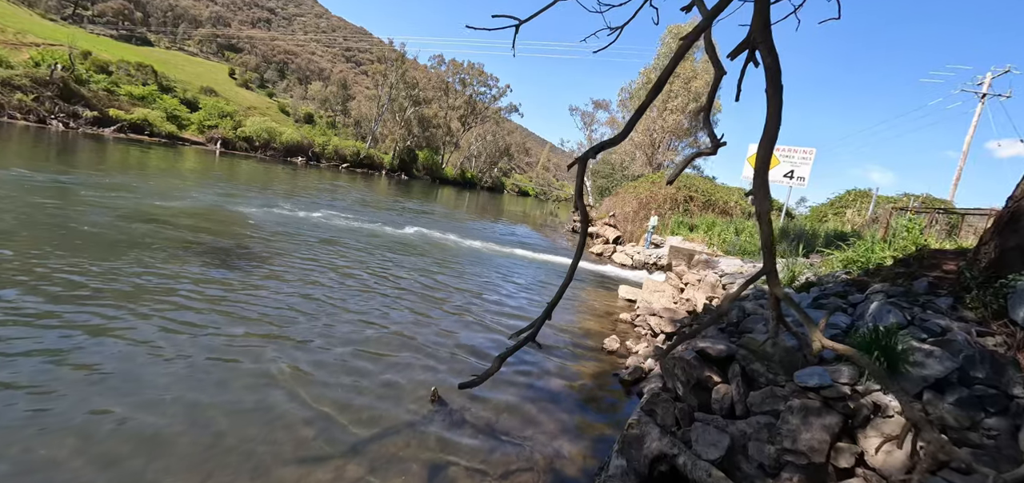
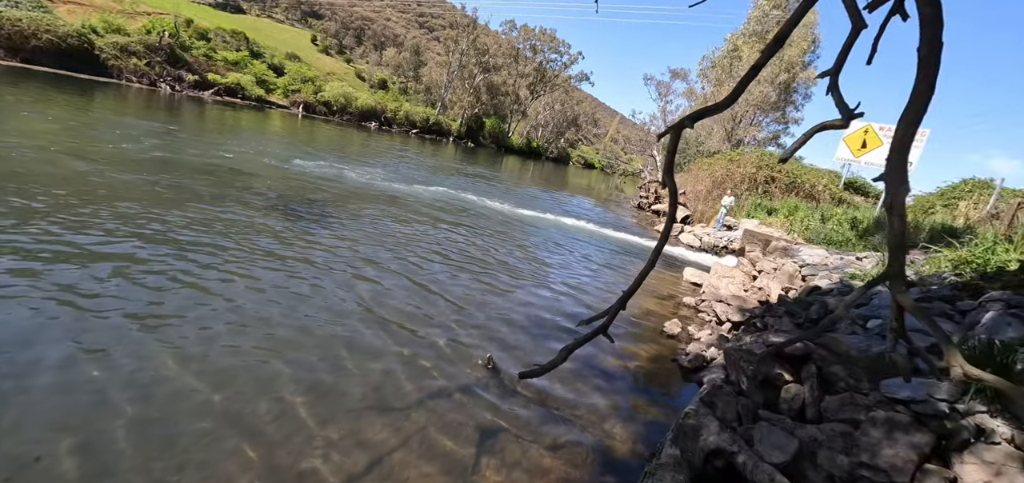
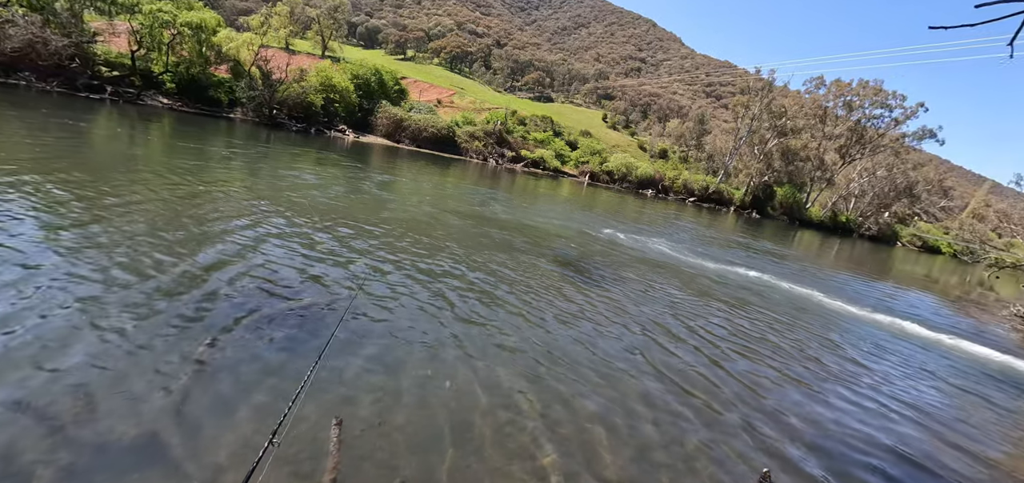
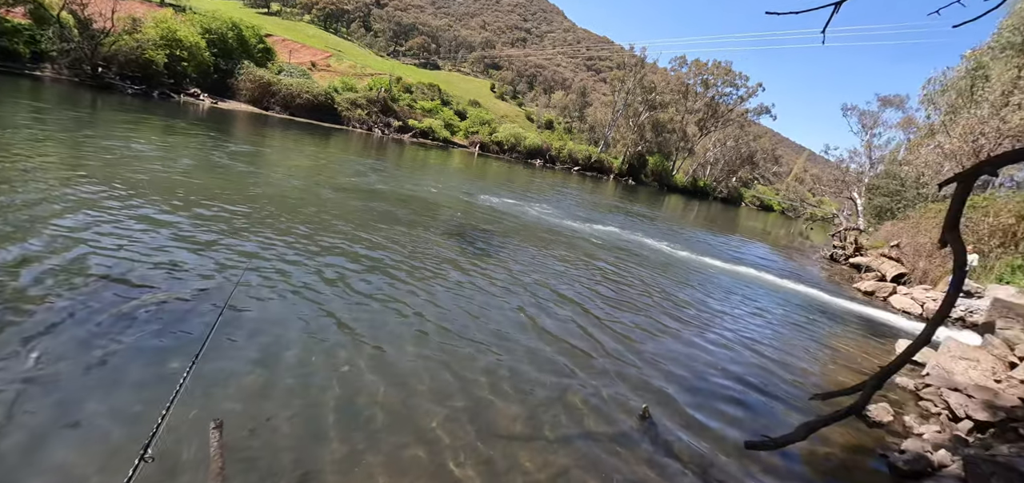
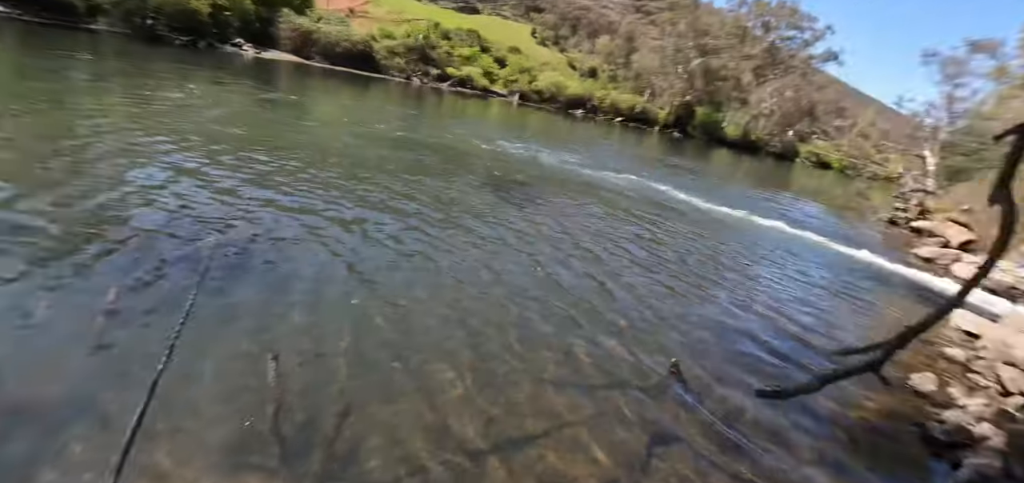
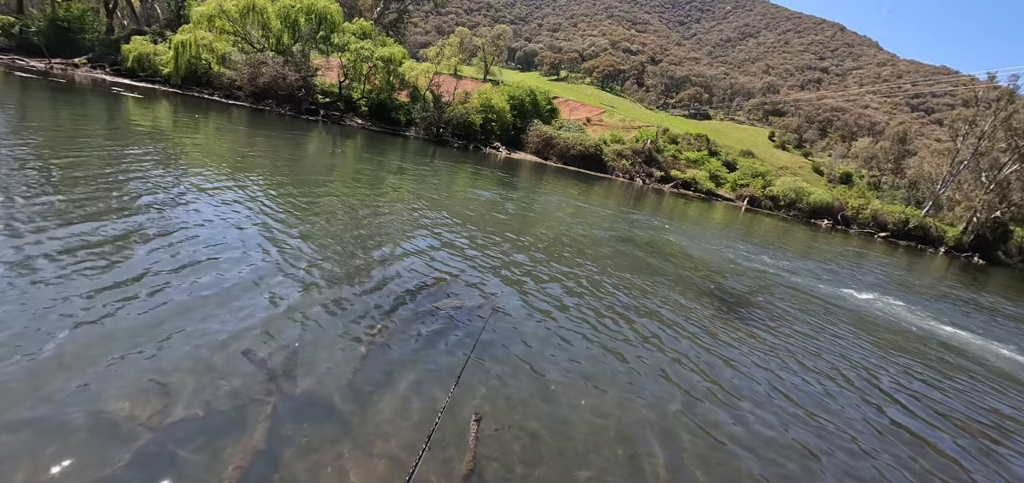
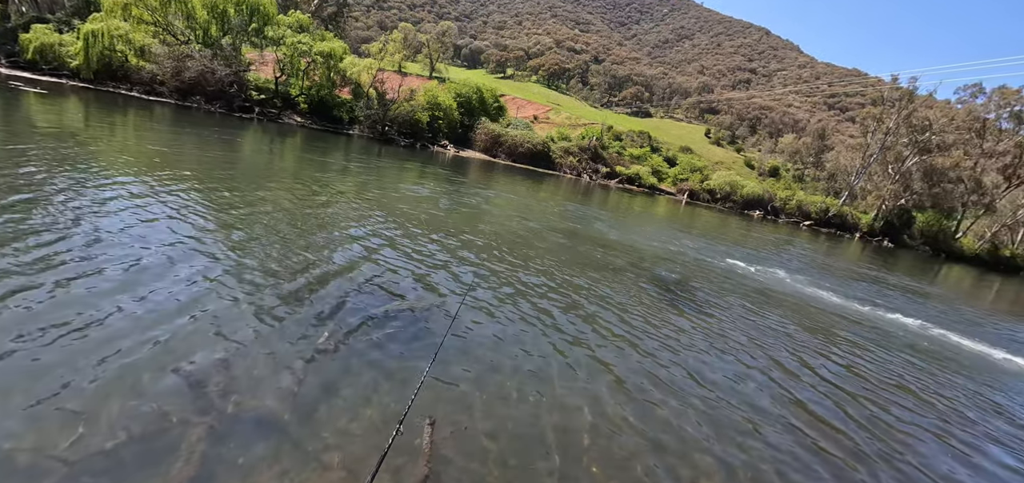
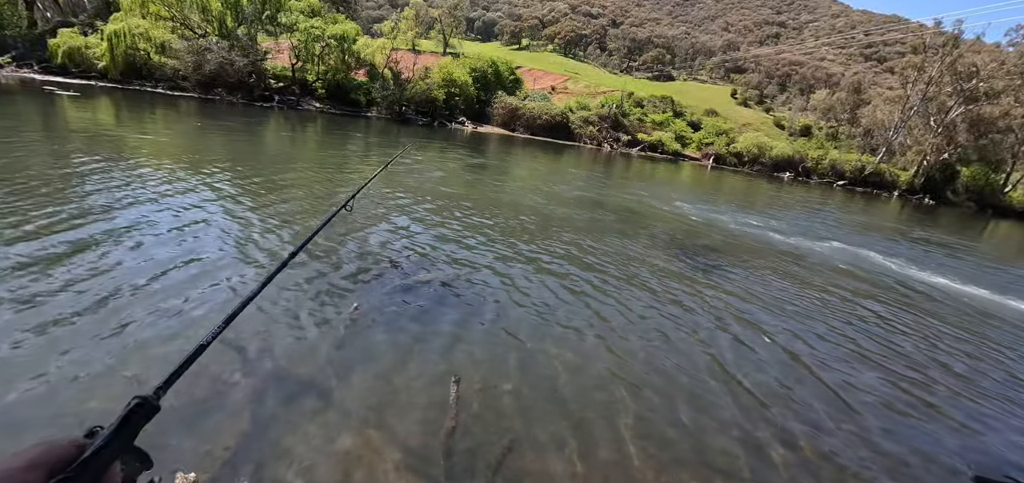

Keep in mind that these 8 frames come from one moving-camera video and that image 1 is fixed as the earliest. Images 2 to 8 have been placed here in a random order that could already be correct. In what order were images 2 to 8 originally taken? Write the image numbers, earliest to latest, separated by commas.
6, 7, 3, 4, 2, 5, 8
